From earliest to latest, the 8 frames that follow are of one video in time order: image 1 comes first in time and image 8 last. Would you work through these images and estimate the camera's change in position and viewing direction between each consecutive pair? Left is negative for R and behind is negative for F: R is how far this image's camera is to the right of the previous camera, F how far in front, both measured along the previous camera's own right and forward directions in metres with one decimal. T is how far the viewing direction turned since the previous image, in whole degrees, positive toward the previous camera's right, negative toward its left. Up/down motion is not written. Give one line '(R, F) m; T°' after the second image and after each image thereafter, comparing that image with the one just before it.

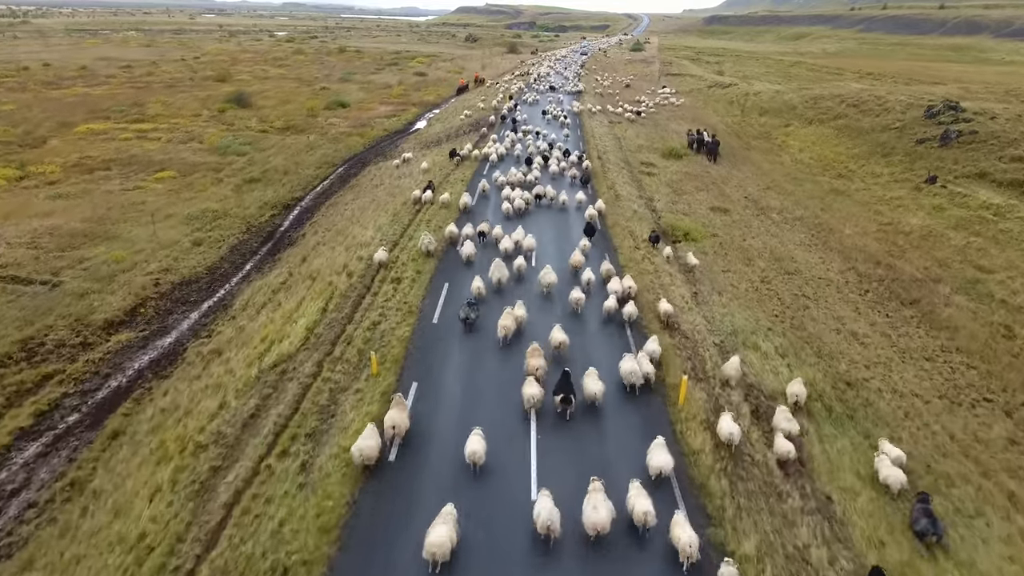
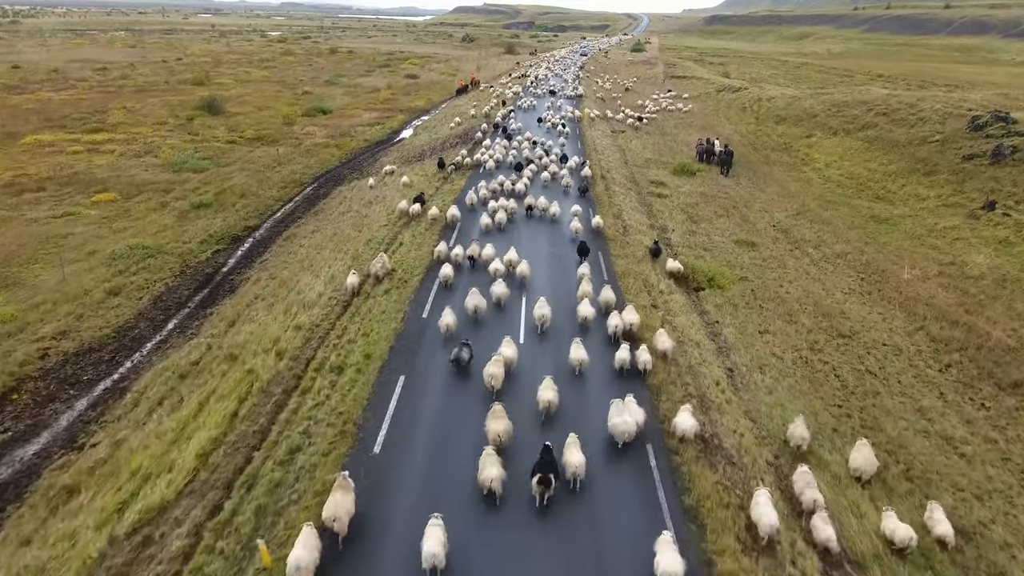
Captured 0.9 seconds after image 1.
(+0.5, +5.2) m; 0°
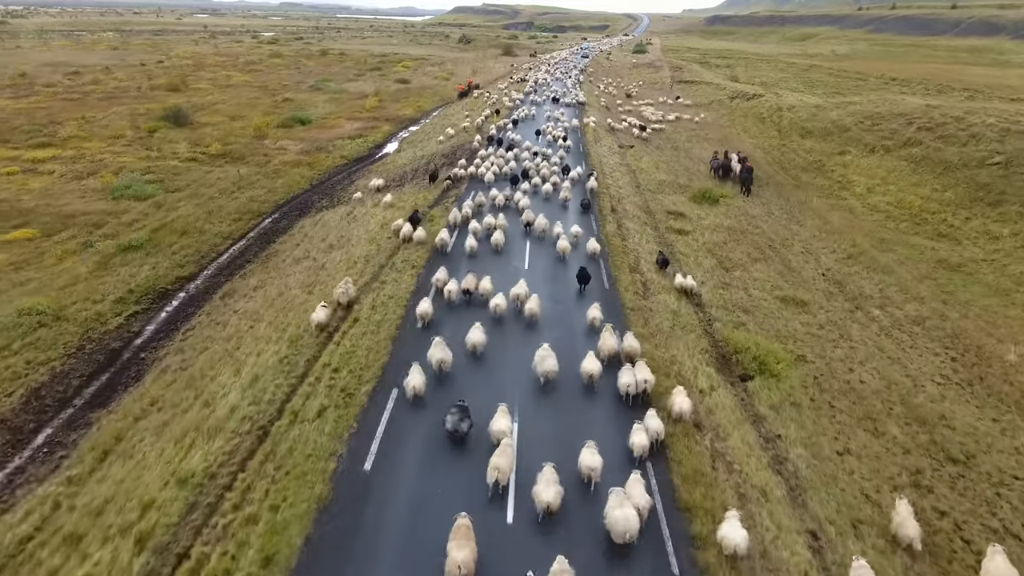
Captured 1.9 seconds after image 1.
(+0.3, +5.6) m; 0°
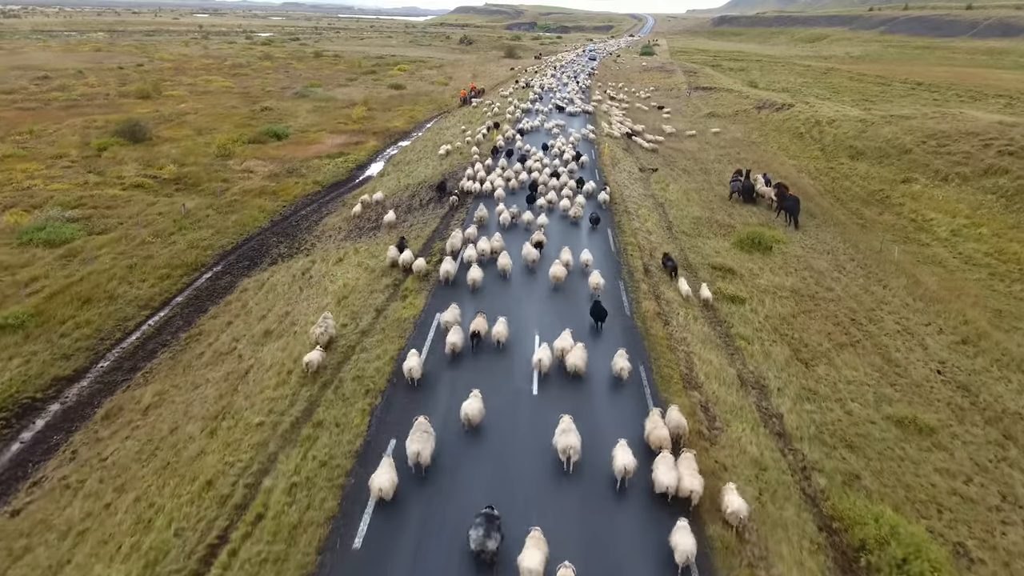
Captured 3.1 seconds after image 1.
(0.0, +6.9) m; 0°
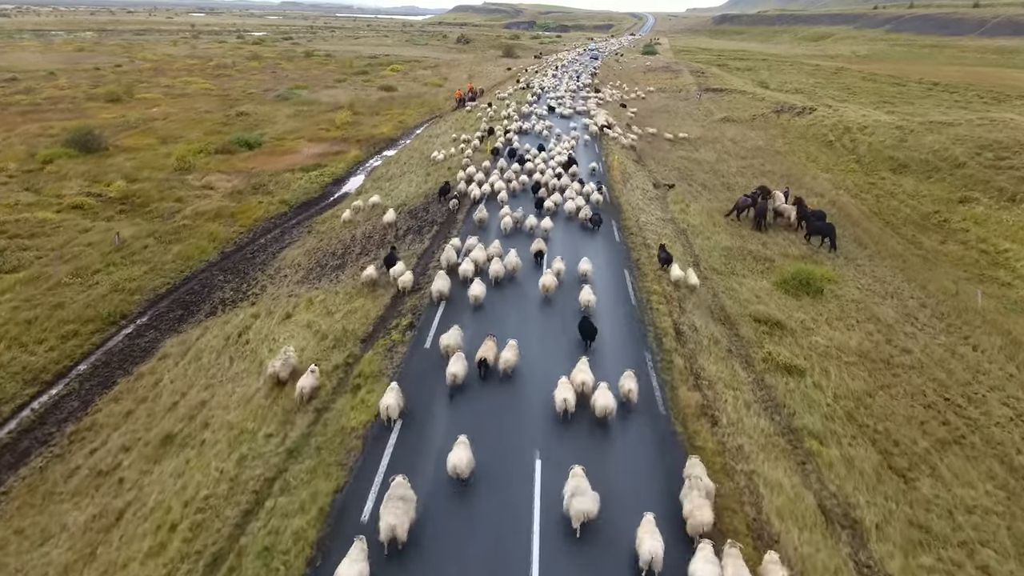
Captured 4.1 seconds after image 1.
(+0.2, +5.1) m; 0°
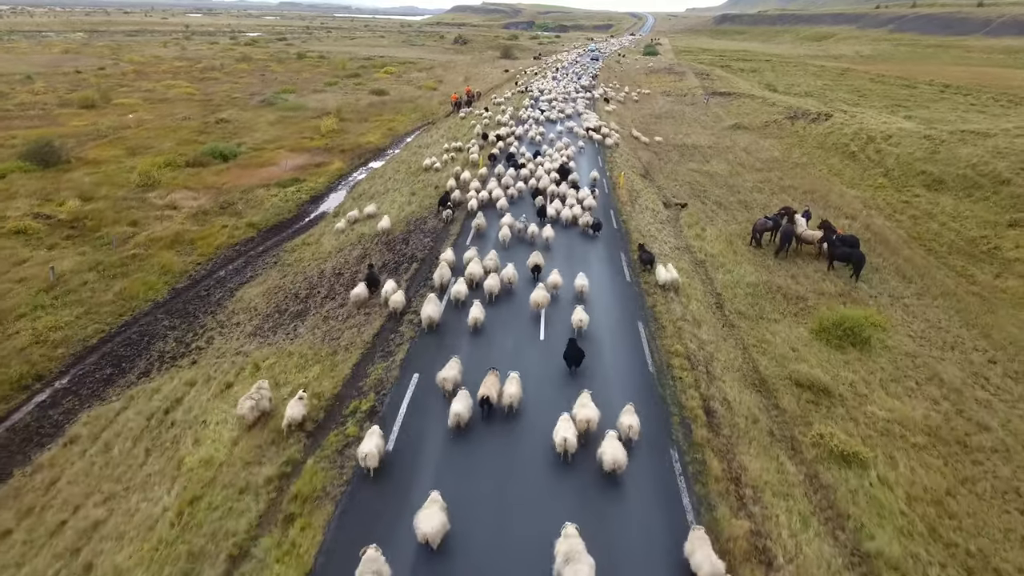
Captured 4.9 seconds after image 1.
(+0.2, +3.6) m; 0°
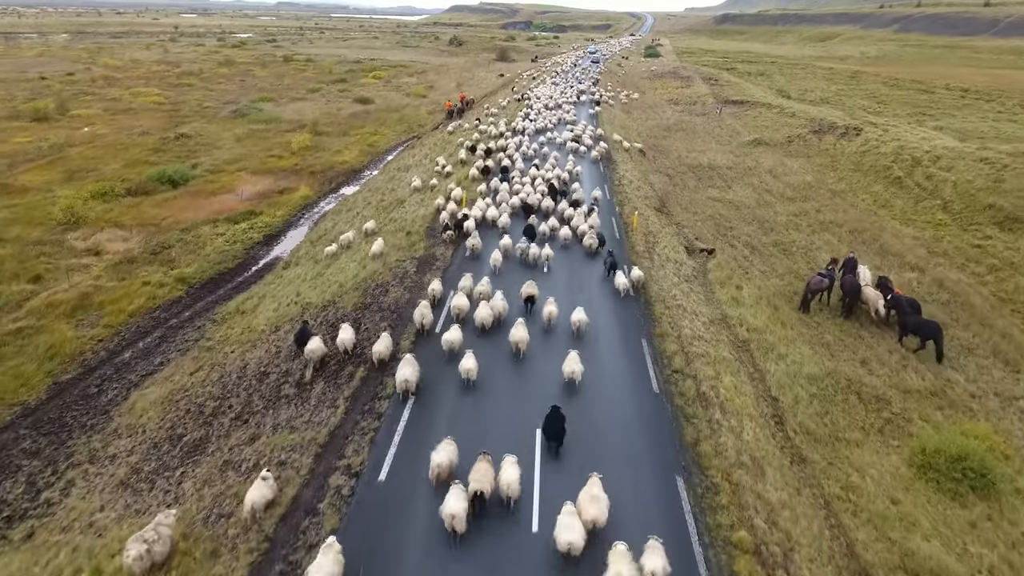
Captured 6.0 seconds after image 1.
(+0.3, +5.7) m; 0°
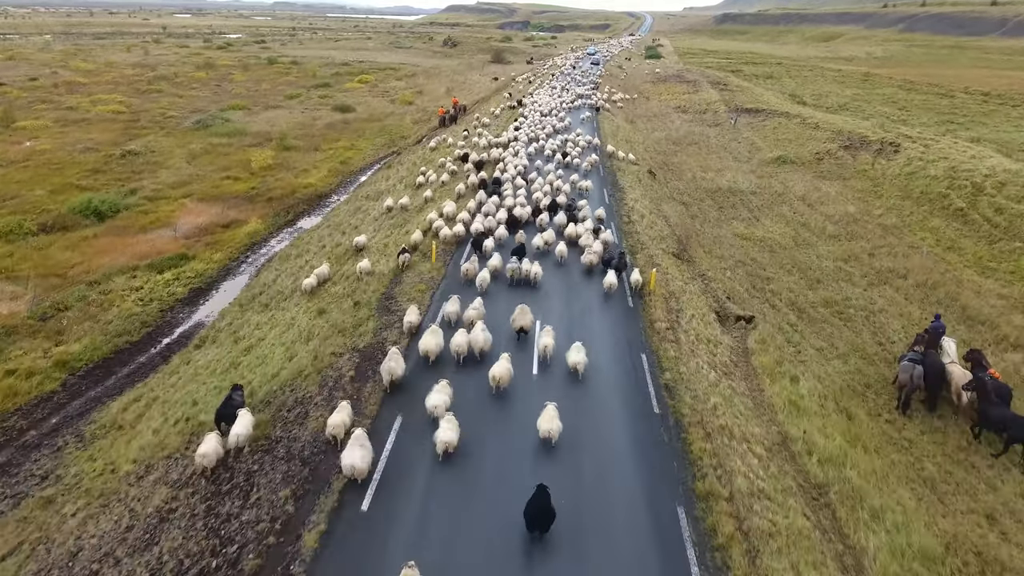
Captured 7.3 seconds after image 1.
(+0.5, +5.9) m; 0°
